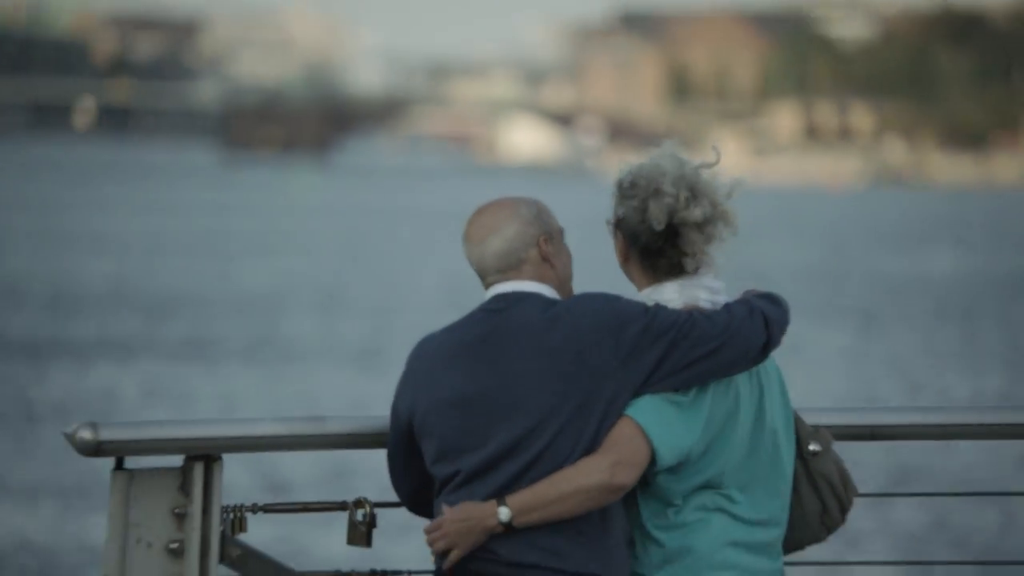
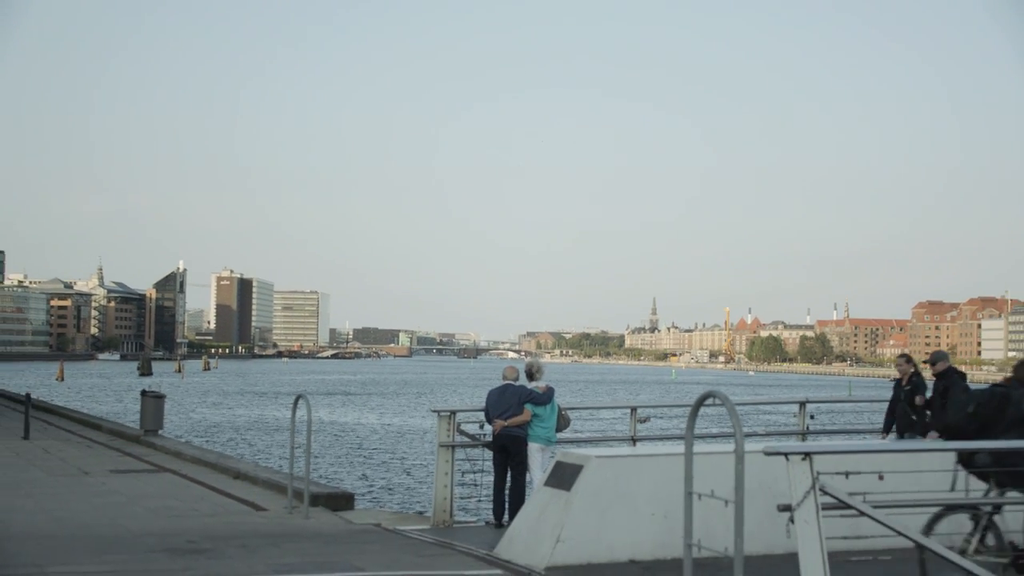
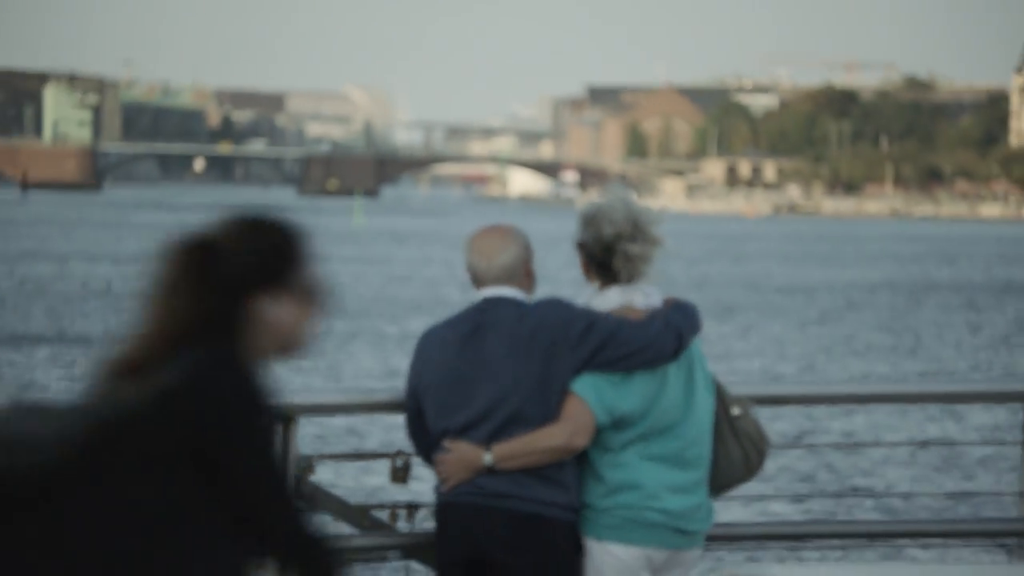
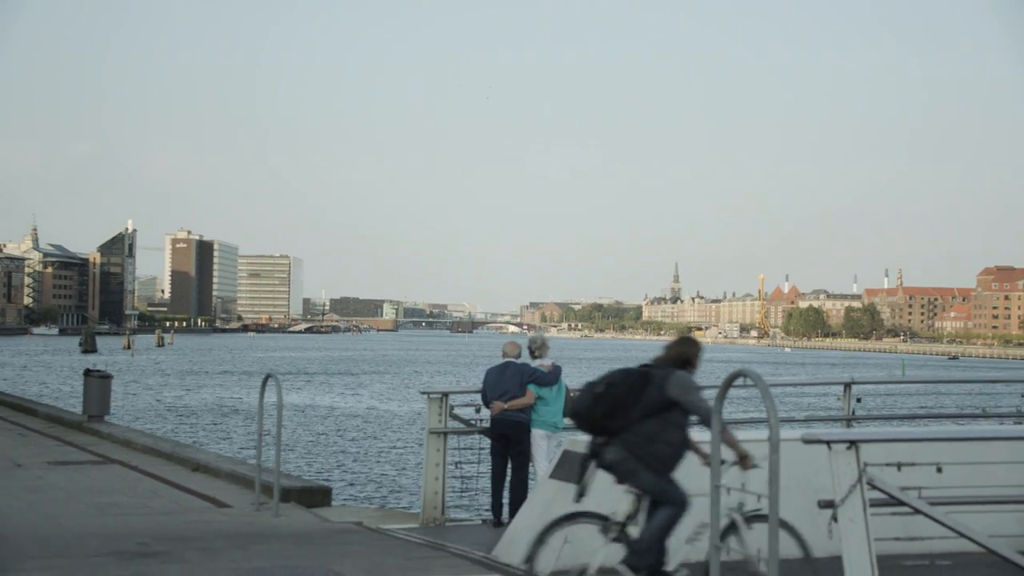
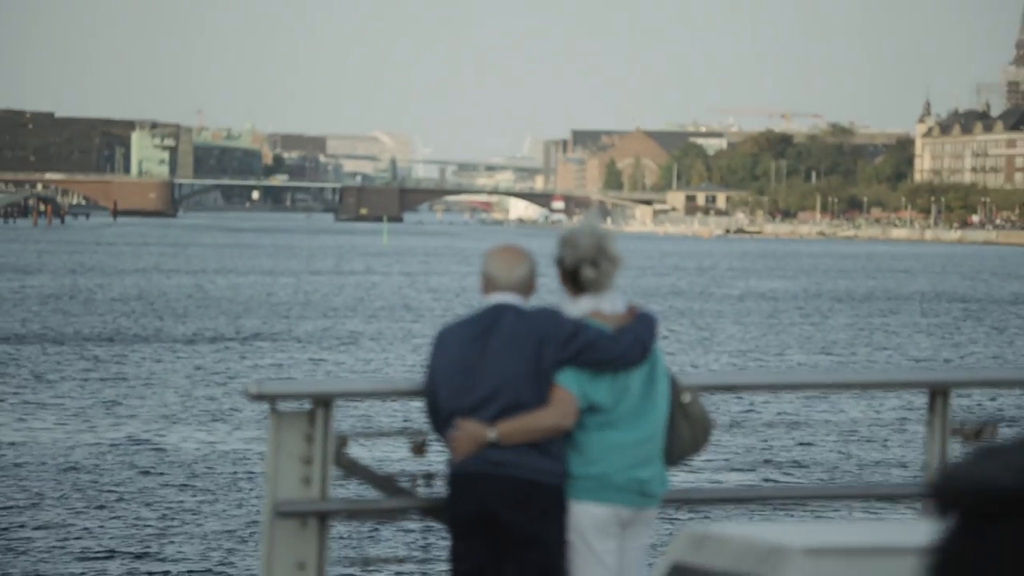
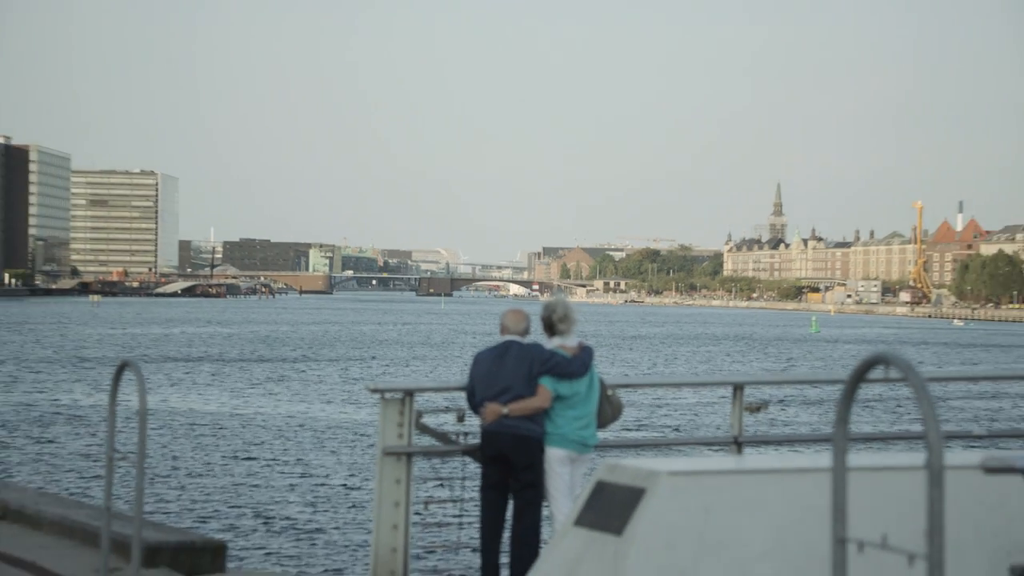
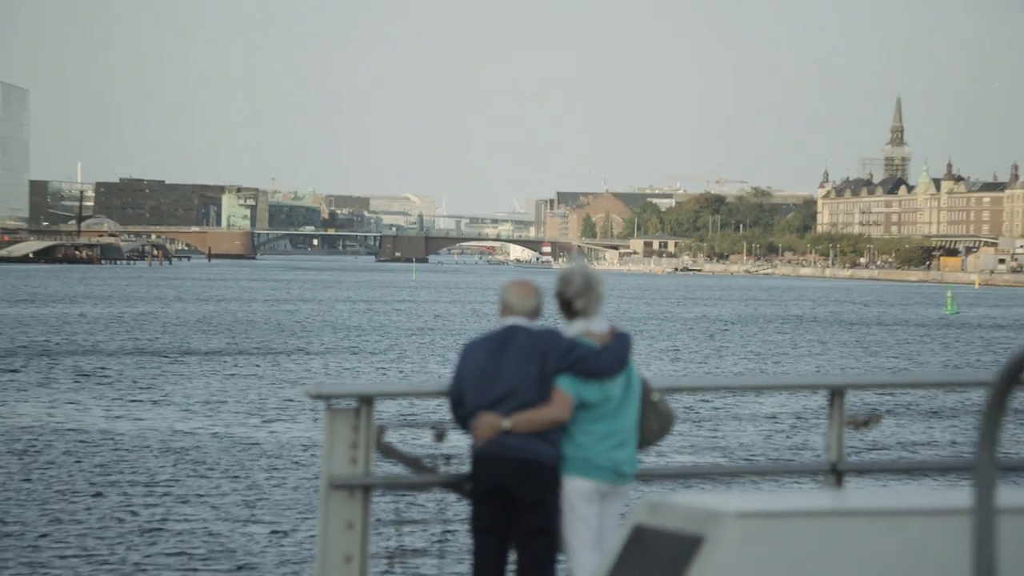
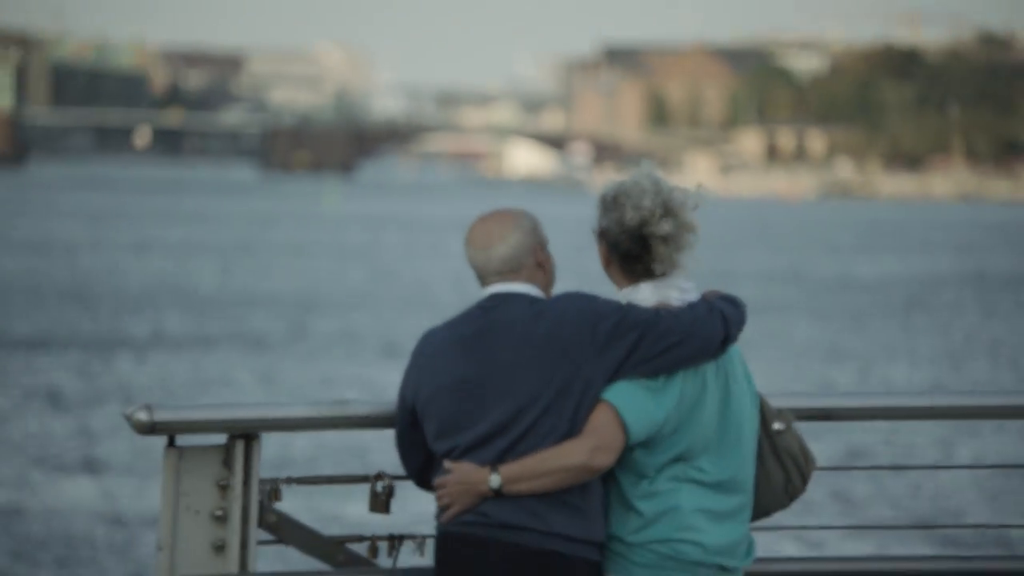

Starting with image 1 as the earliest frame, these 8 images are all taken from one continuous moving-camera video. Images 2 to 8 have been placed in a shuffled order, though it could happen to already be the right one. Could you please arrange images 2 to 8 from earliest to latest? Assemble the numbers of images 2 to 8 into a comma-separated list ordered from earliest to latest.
8, 3, 5, 7, 6, 4, 2
